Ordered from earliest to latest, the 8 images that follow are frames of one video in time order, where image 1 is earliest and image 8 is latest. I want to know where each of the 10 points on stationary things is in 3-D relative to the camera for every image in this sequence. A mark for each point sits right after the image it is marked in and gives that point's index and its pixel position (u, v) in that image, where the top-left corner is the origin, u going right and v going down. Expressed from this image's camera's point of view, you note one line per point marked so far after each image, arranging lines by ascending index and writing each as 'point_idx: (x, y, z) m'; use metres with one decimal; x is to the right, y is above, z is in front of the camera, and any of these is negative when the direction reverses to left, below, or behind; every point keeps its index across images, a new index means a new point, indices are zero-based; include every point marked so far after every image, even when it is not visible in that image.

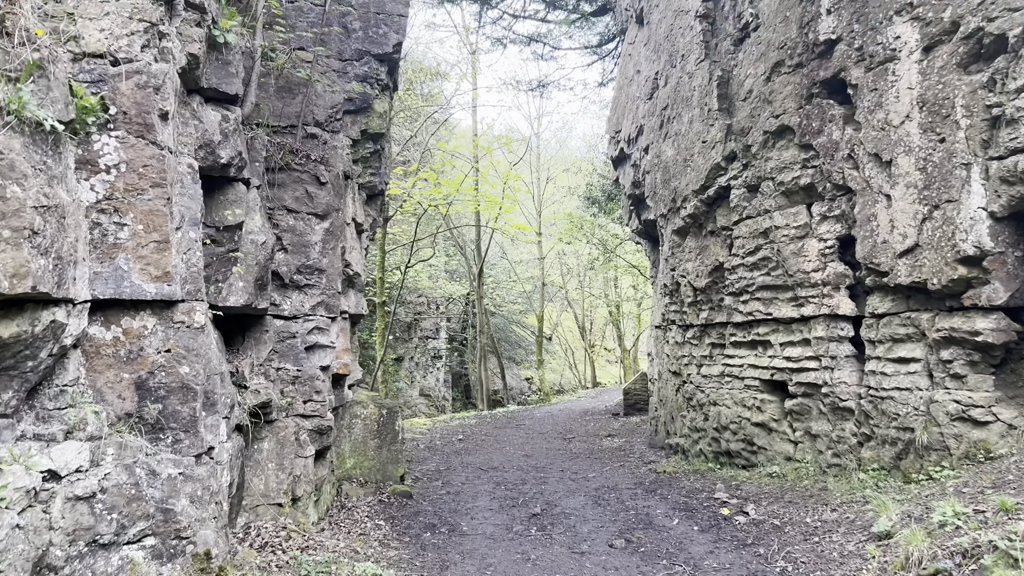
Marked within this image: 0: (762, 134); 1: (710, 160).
0: (+2.1, +1.3, +7.0) m
1: (+1.8, +1.2, +7.8) m
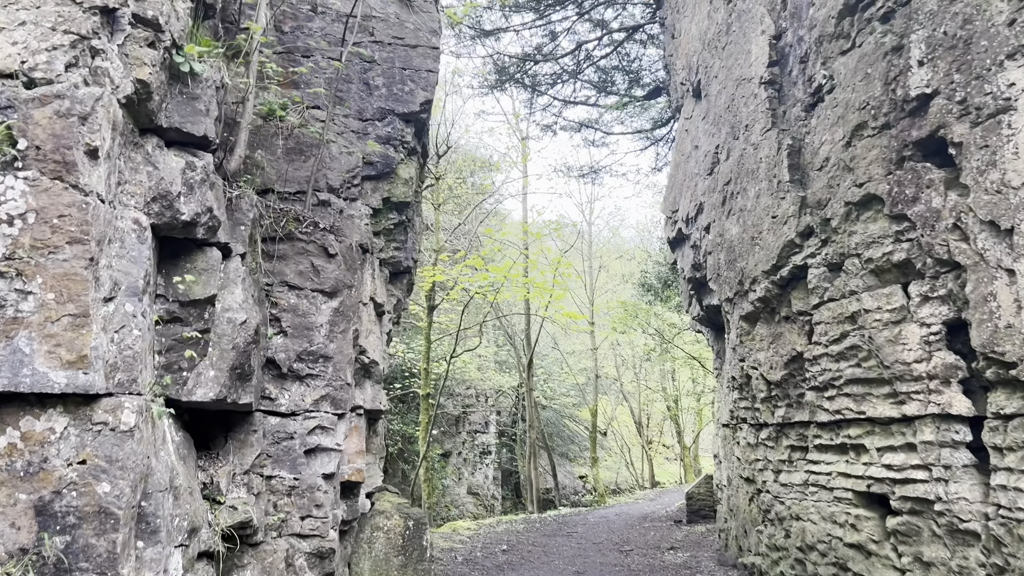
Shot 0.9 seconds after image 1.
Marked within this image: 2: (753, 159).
0: (+2.4, +0.6, +6.2) m
1: (+2.2, +0.4, +7.0) m
2: (+2.2, +1.2, +7.6) m
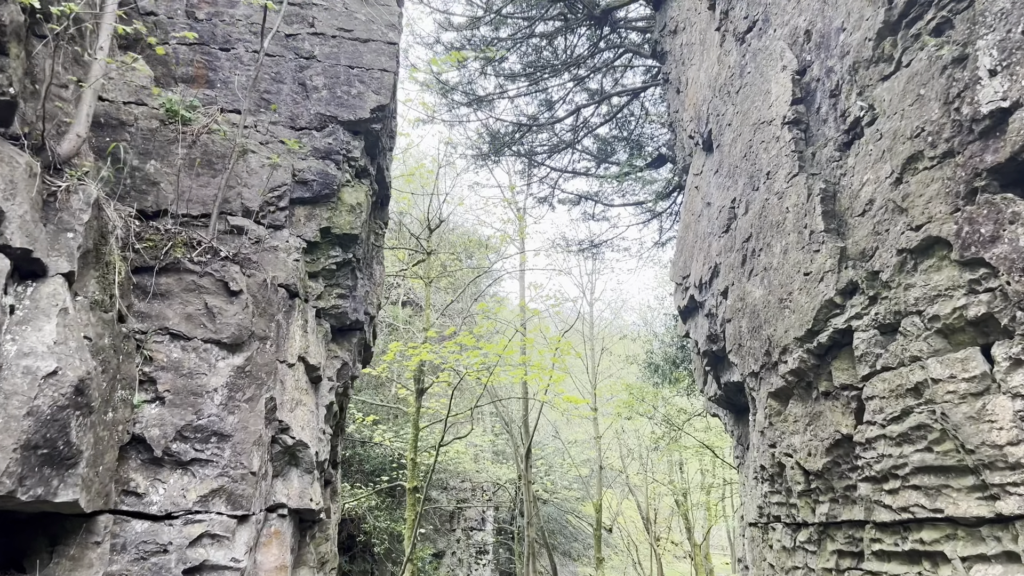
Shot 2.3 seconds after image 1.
0: (+2.3, +0.2, +5.1) m
1: (+2.1, -0.1, +5.9) m
2: (+2.1, +0.6, +6.6) m
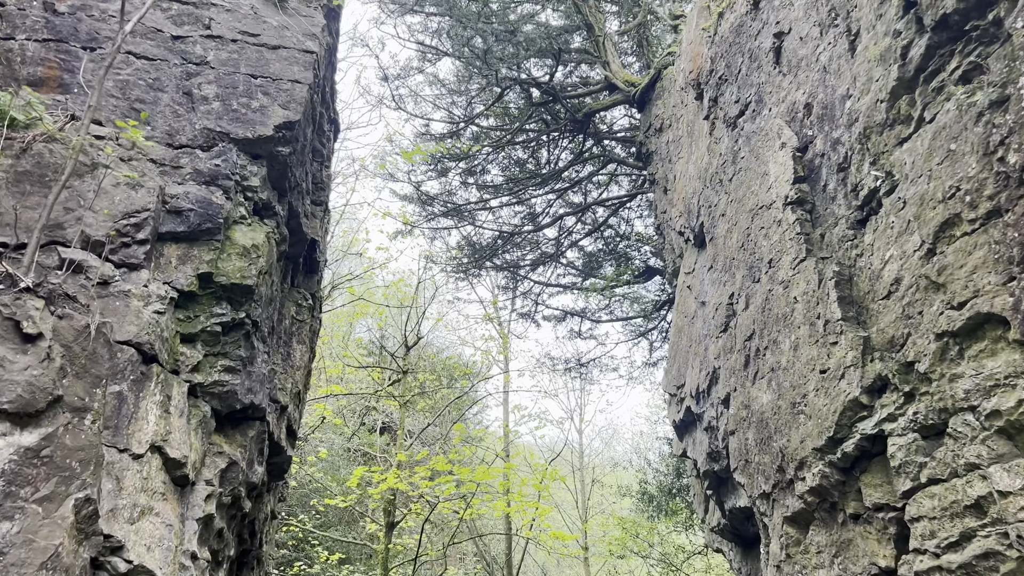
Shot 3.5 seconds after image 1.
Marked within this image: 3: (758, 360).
0: (+2.1, -0.3, +4.2) m
1: (+1.9, -0.6, +4.9) m
2: (+1.9, -0.1, +5.8) m
3: (+1.8, -0.5, +6.0) m
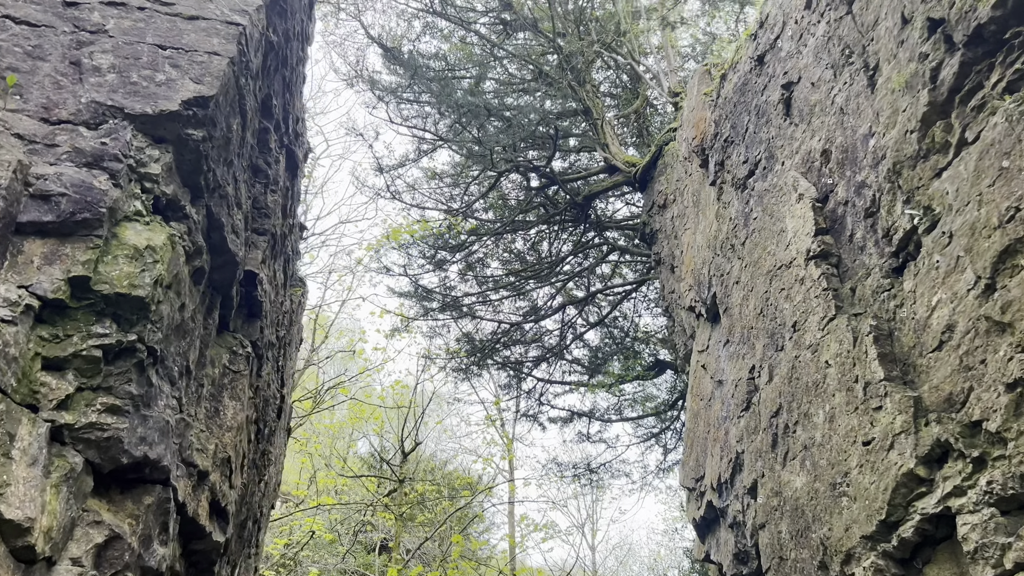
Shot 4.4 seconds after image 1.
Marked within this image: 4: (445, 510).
0: (+2.1, -0.4, +3.5) m
1: (+1.9, -0.9, +4.2) m
2: (+1.8, -0.5, +5.0) m
3: (+1.7, -1.0, +5.3) m
4: (-1.2, -3.9, +14.8) m
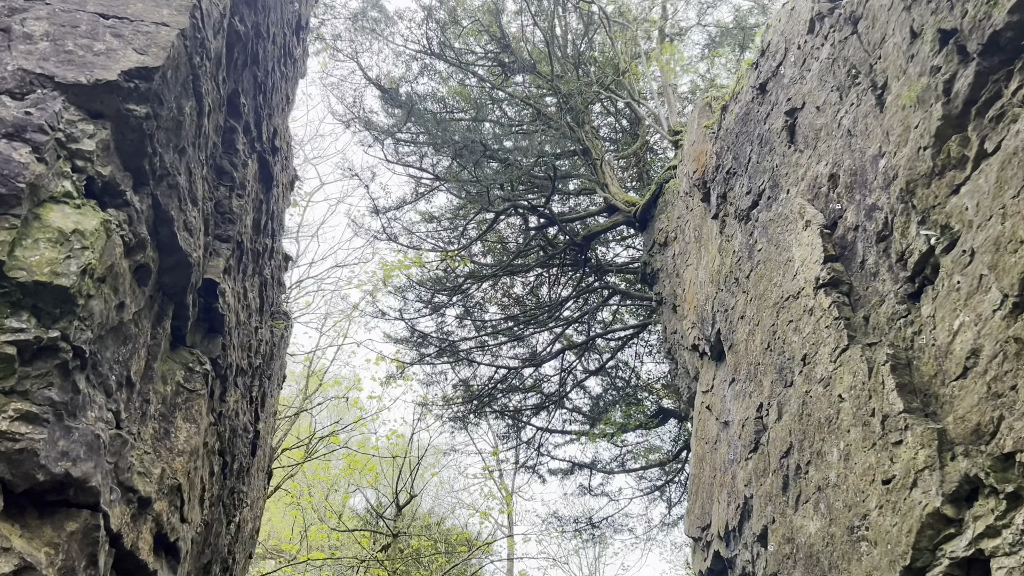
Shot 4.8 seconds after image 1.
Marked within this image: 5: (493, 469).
0: (+2.0, -0.5, +3.2) m
1: (+1.8, -1.0, +3.8) m
2: (+1.8, -0.7, +4.7) m
3: (+1.7, -1.1, +4.9) m
4: (-1.2, -4.7, +14.2) m
5: (-0.3, -2.9, +13.5) m
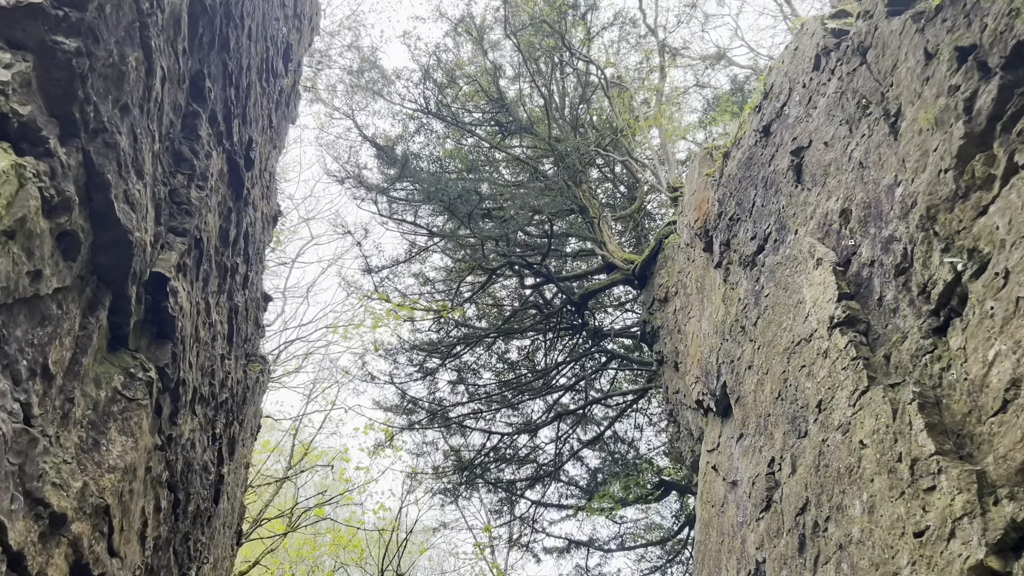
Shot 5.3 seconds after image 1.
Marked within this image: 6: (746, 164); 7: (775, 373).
0: (+2.0, -0.5, +2.8) m
1: (+1.8, -1.1, +3.4) m
2: (+1.7, -0.9, +4.3) m
3: (+1.6, -1.3, +4.5) m
4: (-1.3, -5.8, +13.3) m
5: (-0.4, -4.0, +12.9) m
6: (+1.7, +0.9, +6.2) m
7: (+1.6, -0.5, +5.2) m
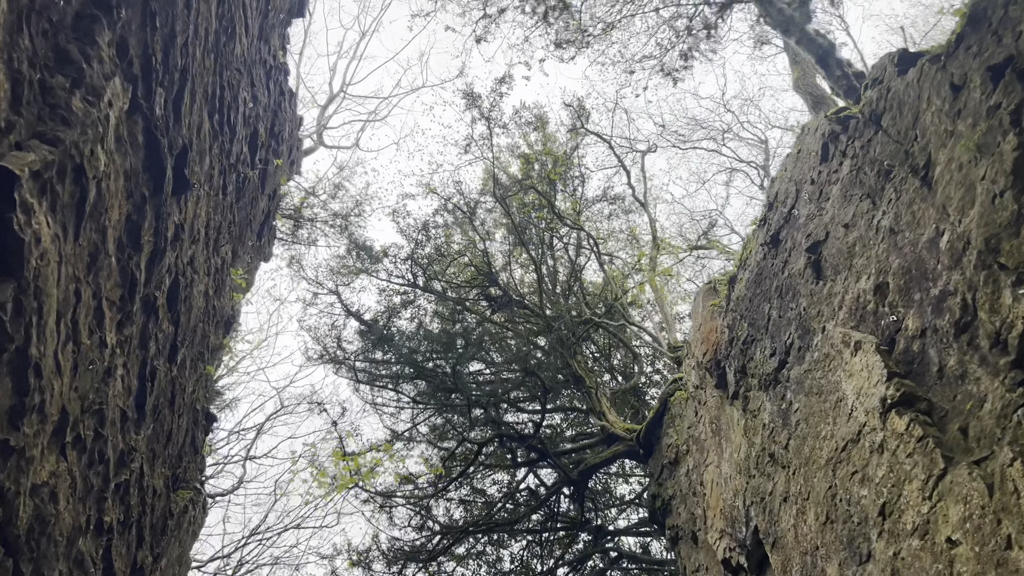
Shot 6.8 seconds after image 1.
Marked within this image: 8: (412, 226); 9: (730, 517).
0: (+1.9, -0.4, +2.0) m
1: (+1.7, -1.1, +2.3) m
2: (+1.7, -1.1, +3.3) m
3: (+1.6, -1.6, +3.3) m
4: (-1.4, -8.5, +10.5) m
5: (-0.5, -6.6, +10.6) m
6: (+1.7, 0.0, +5.7) m
7: (+1.6, -1.1, +4.3) m
8: (-1.2, +0.7, +10.2) m
9: (+1.4, -1.5, +5.5) m
